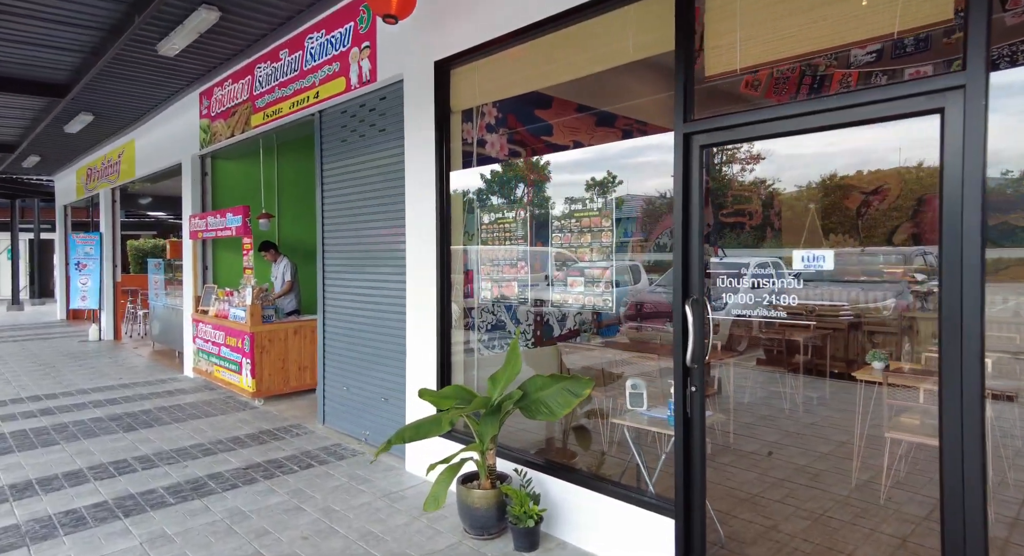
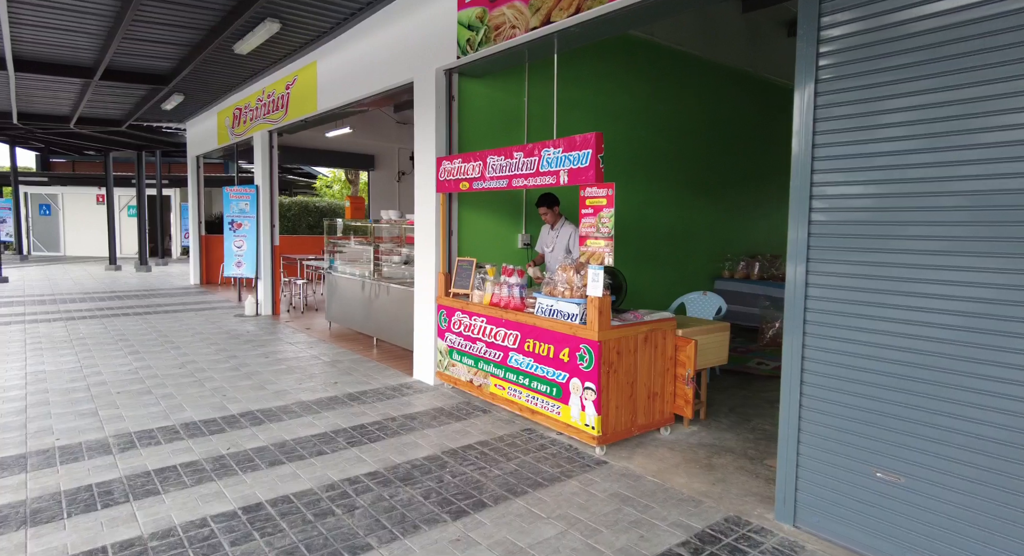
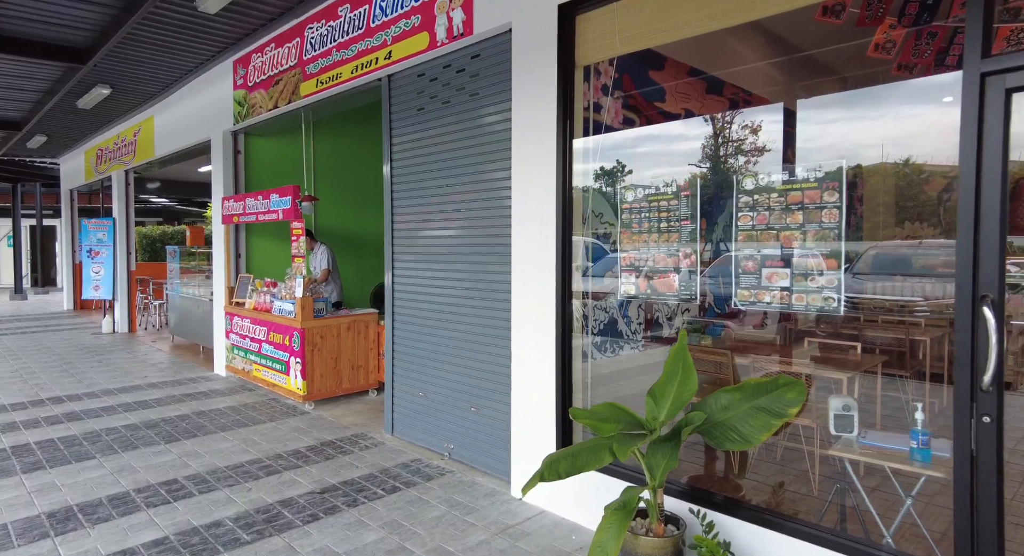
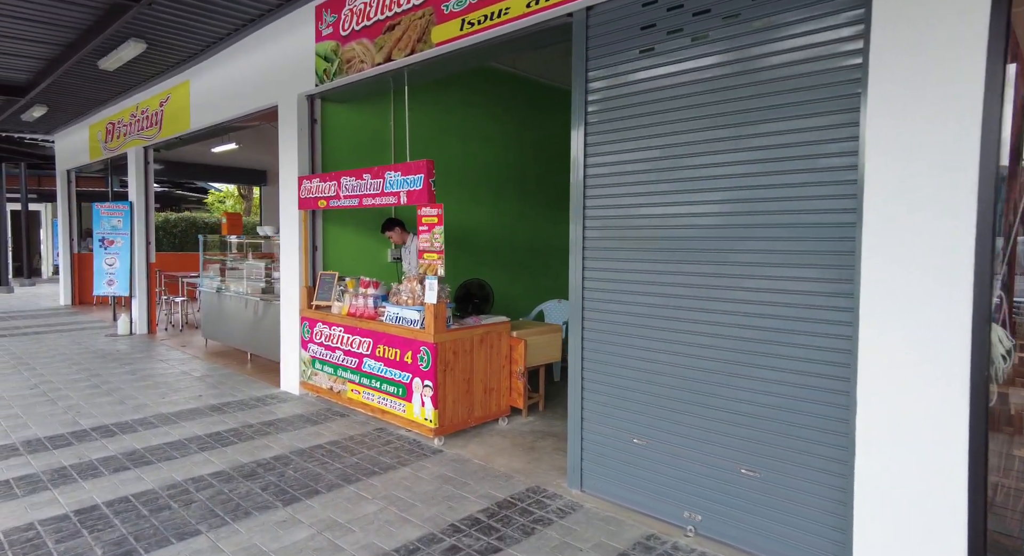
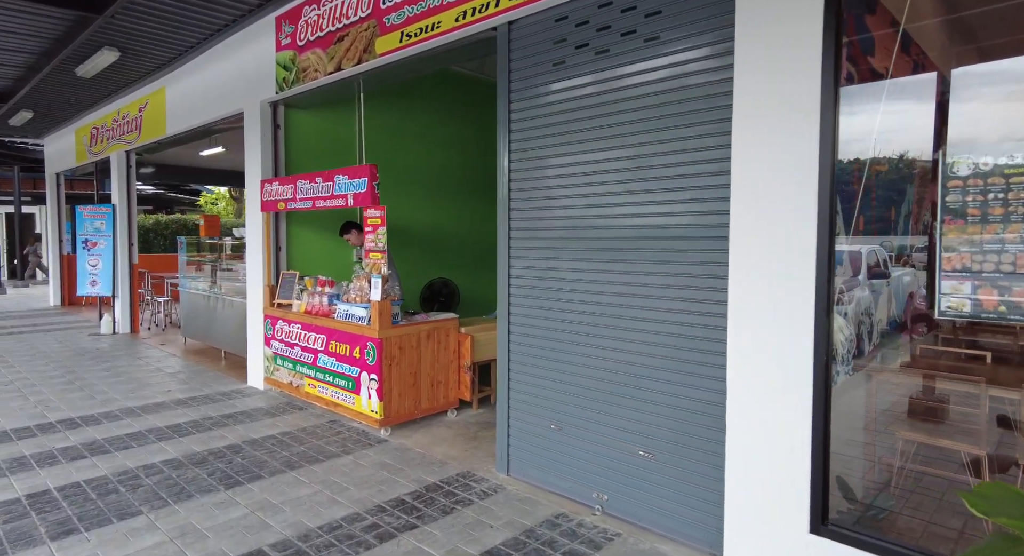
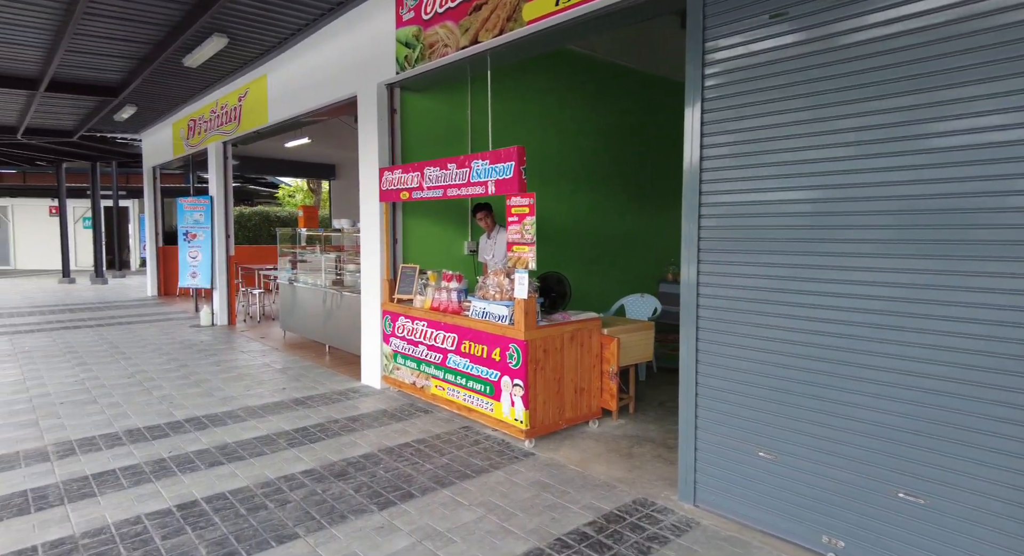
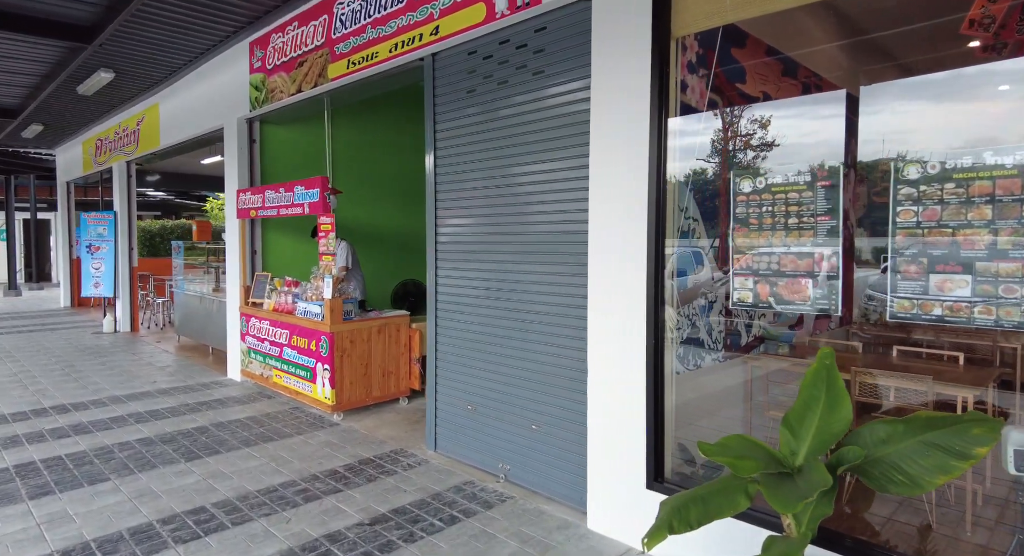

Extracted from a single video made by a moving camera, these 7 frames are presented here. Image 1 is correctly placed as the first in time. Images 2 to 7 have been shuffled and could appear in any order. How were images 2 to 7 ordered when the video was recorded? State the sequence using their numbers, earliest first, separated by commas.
3, 7, 5, 4, 6, 2
